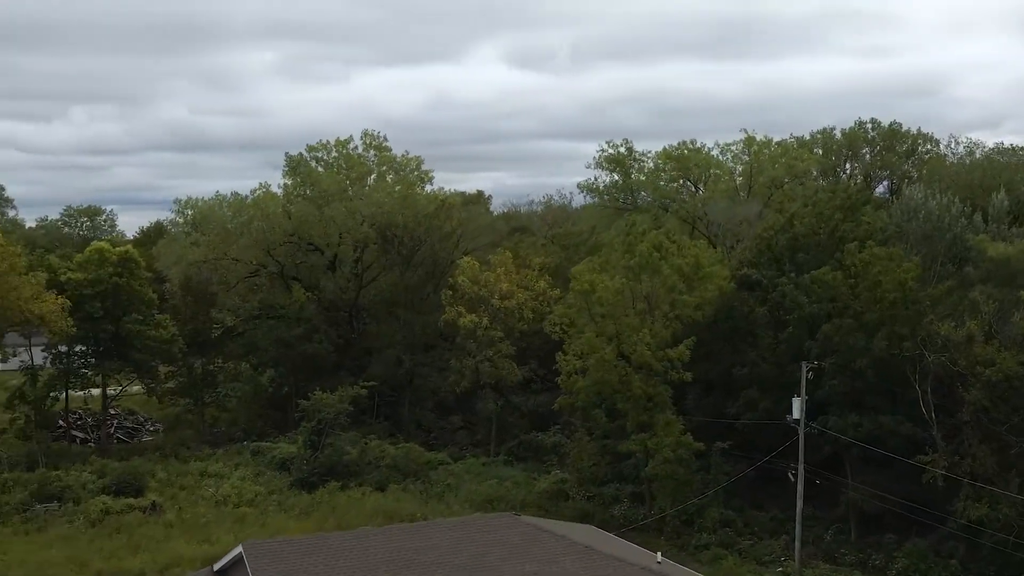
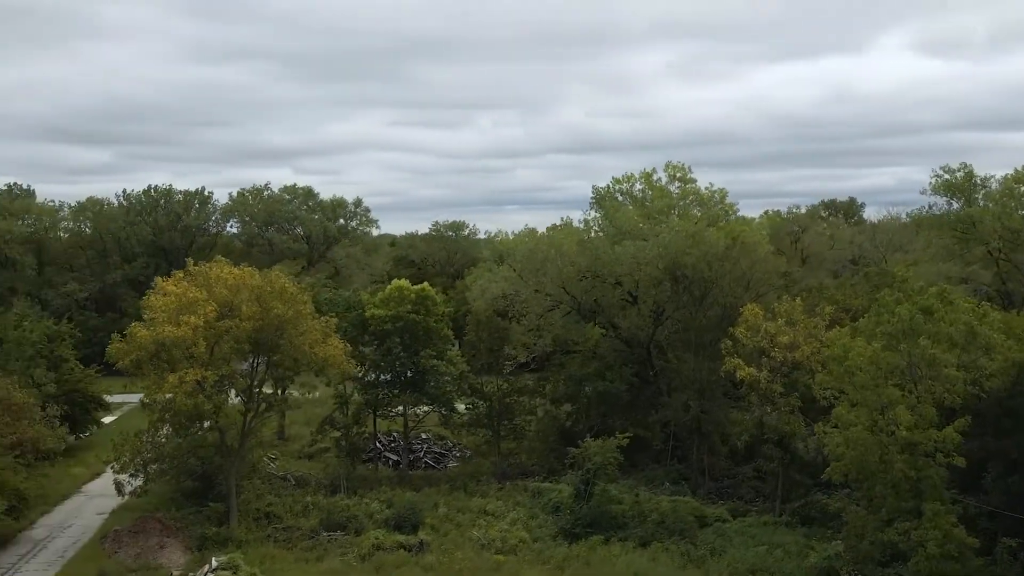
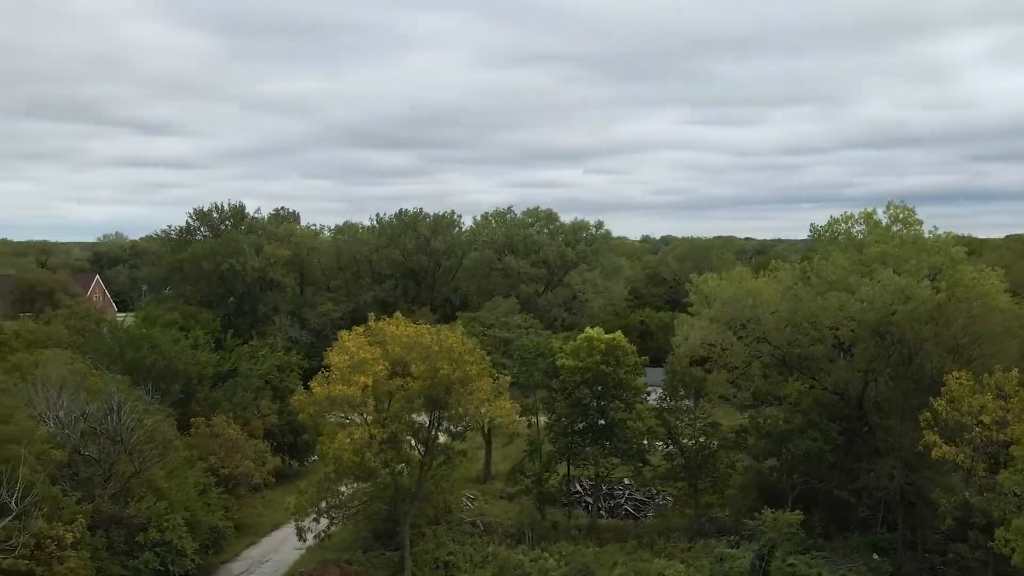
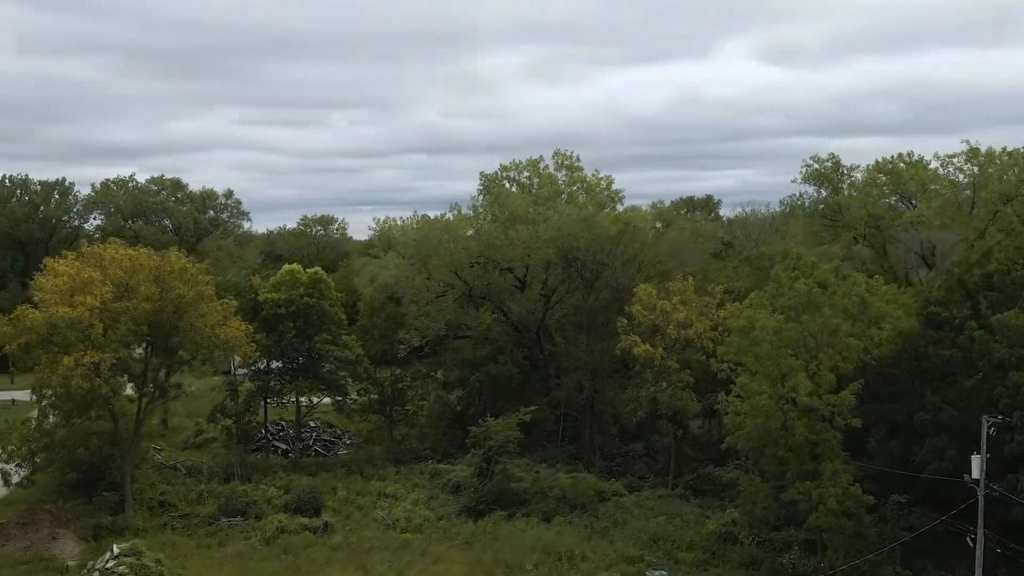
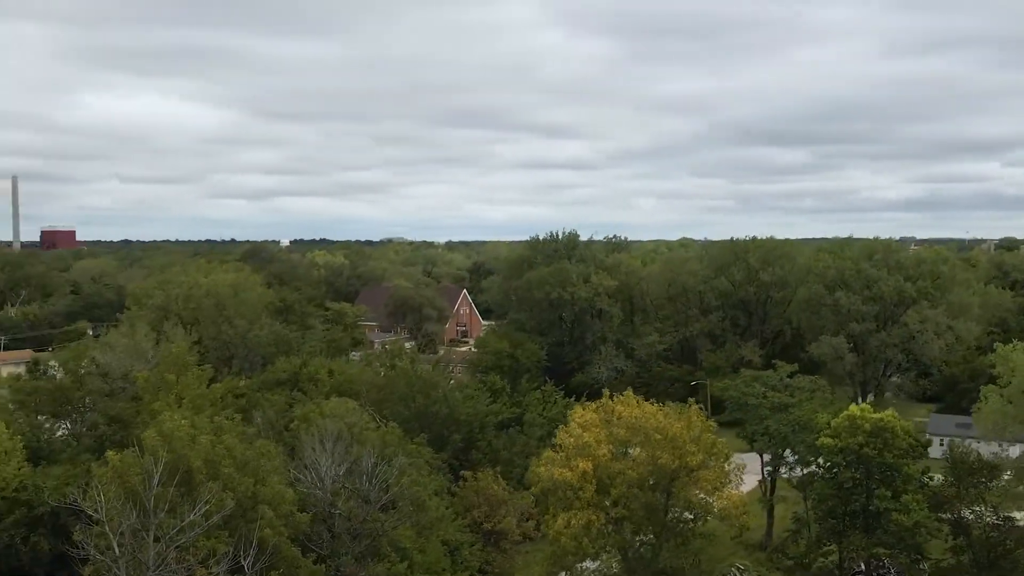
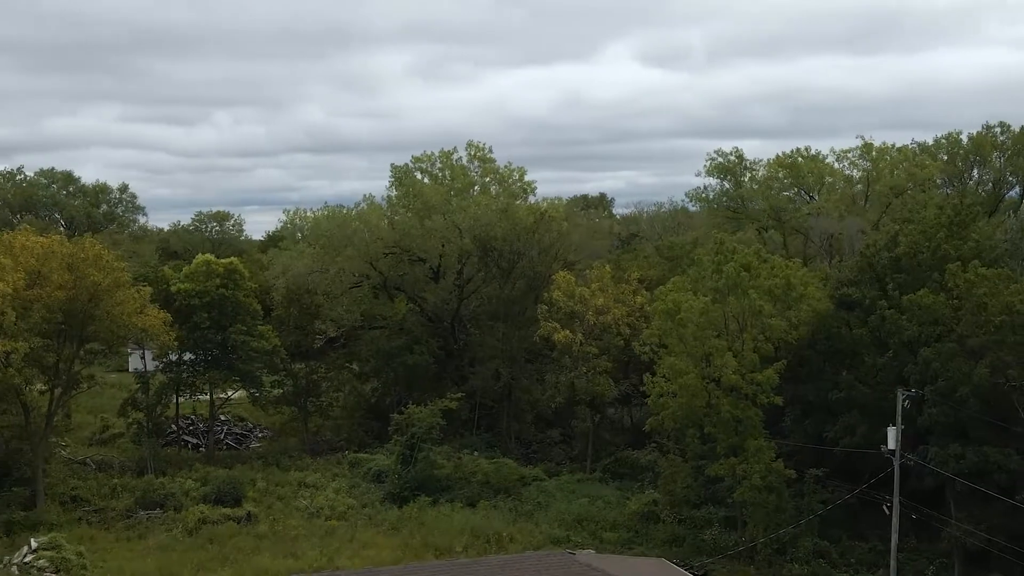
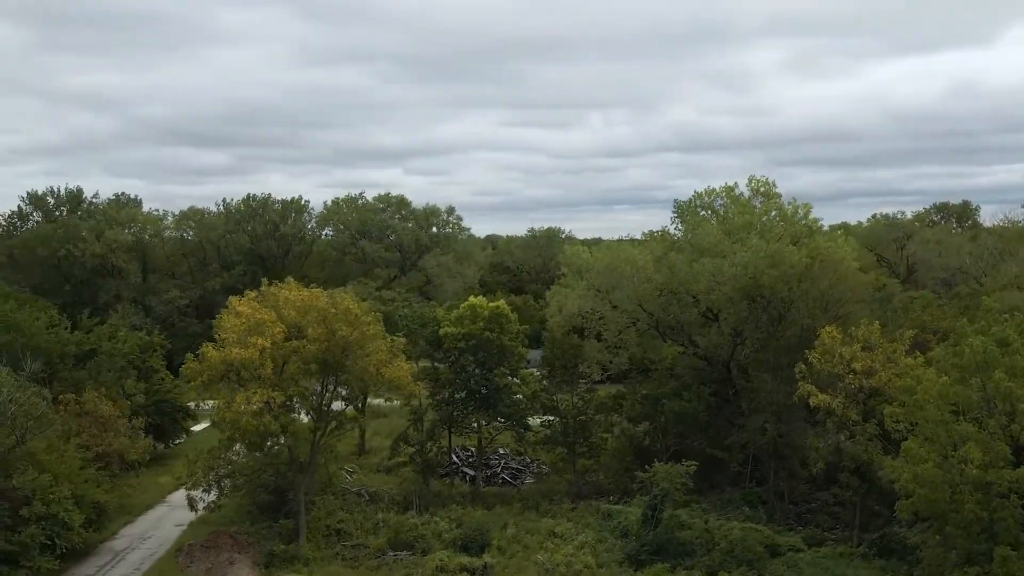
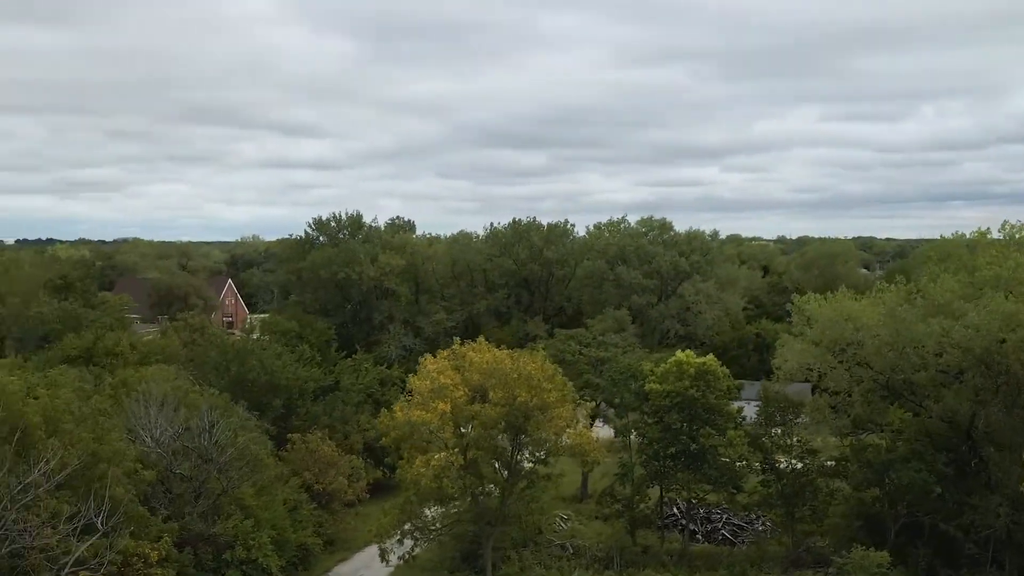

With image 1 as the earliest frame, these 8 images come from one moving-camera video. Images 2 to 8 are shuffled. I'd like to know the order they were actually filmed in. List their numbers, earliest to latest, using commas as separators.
6, 4, 2, 7, 3, 8, 5
